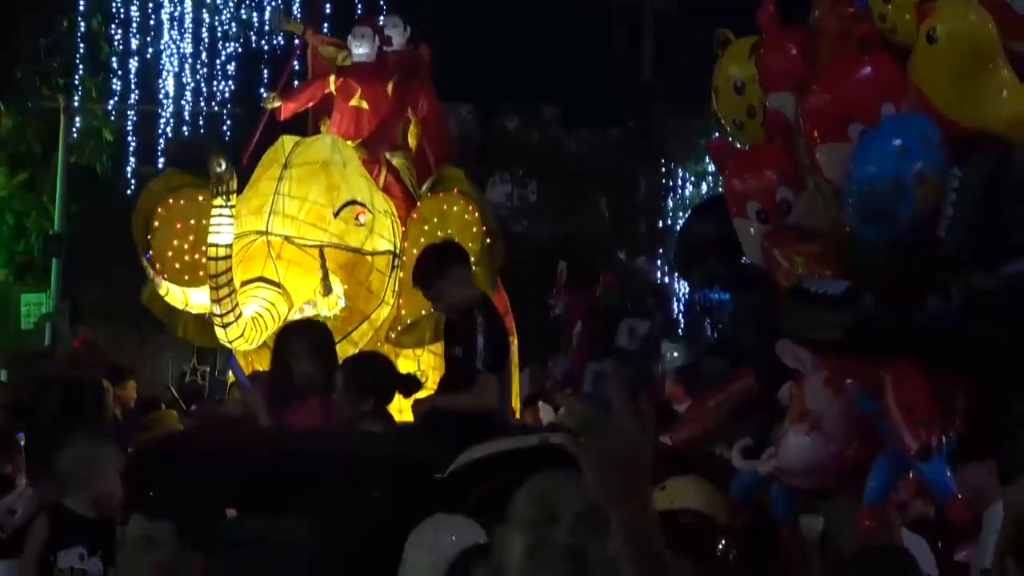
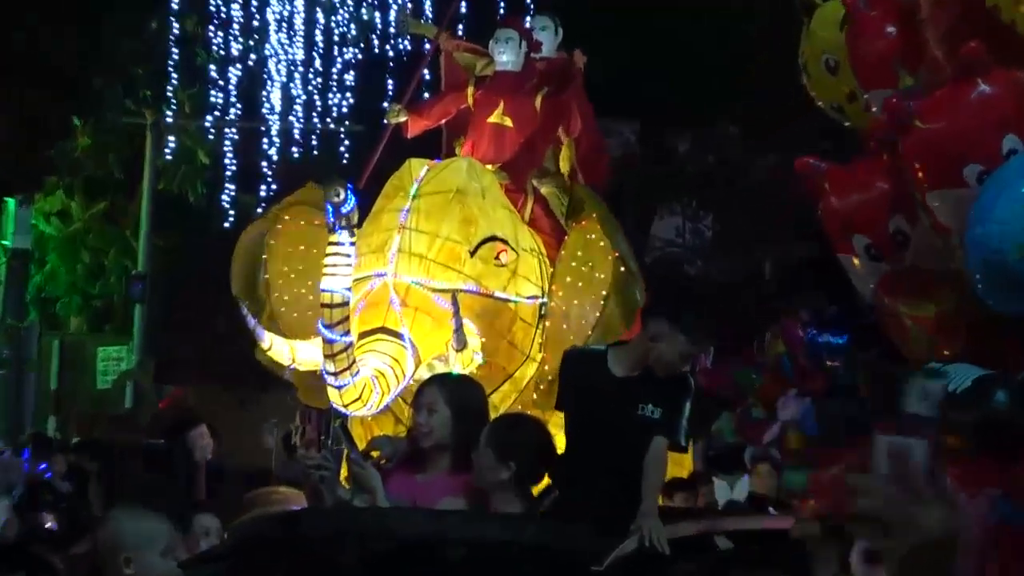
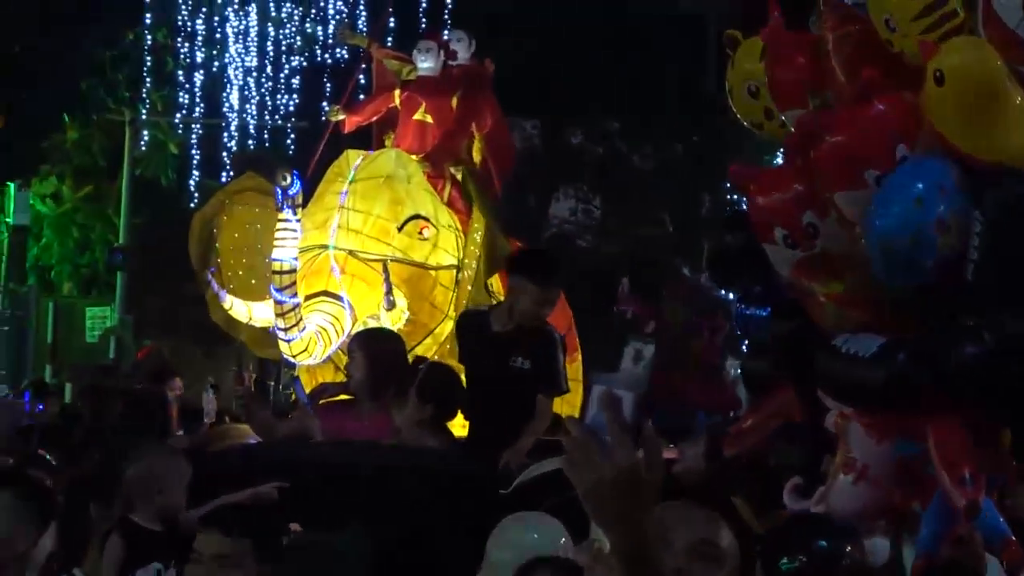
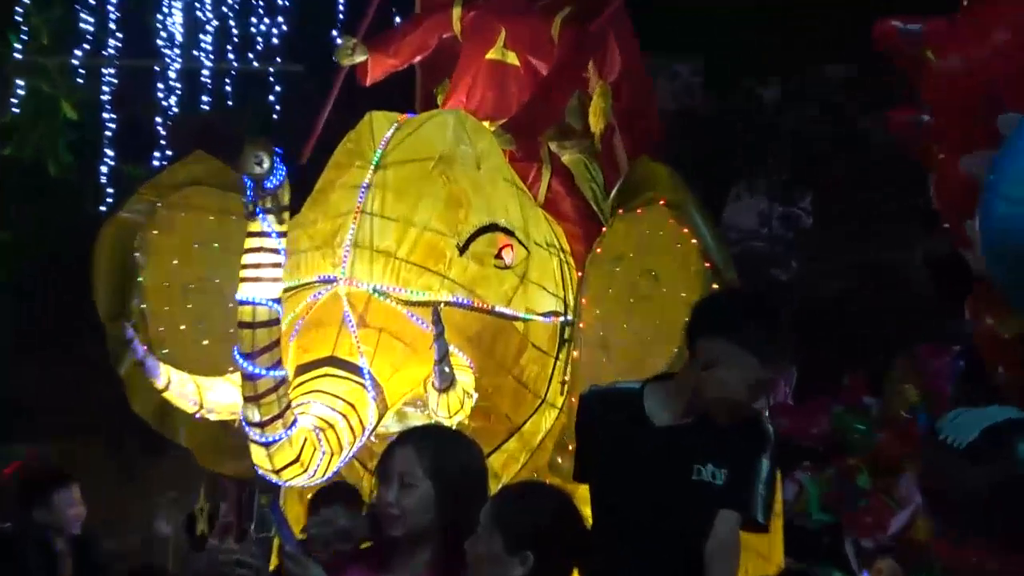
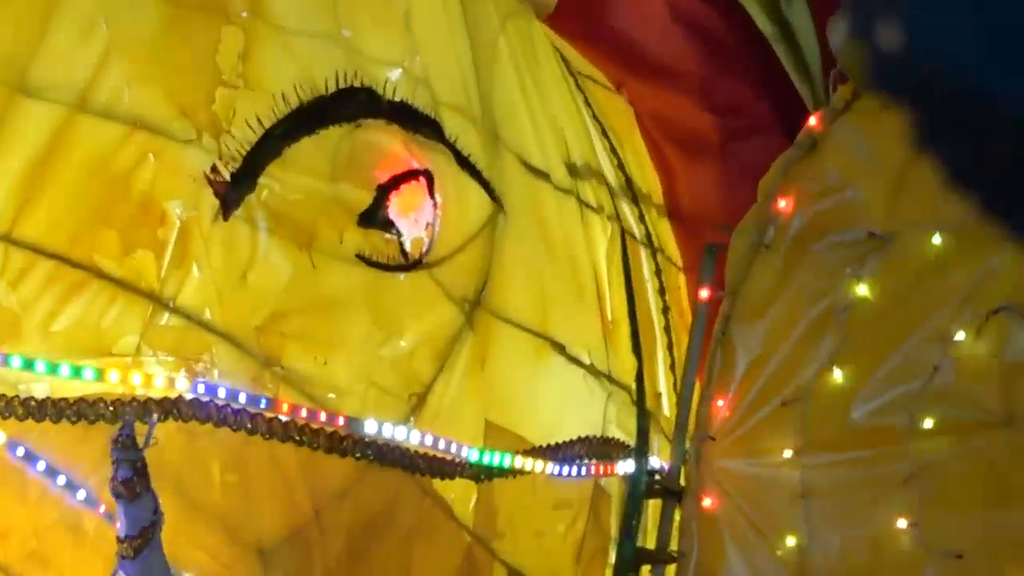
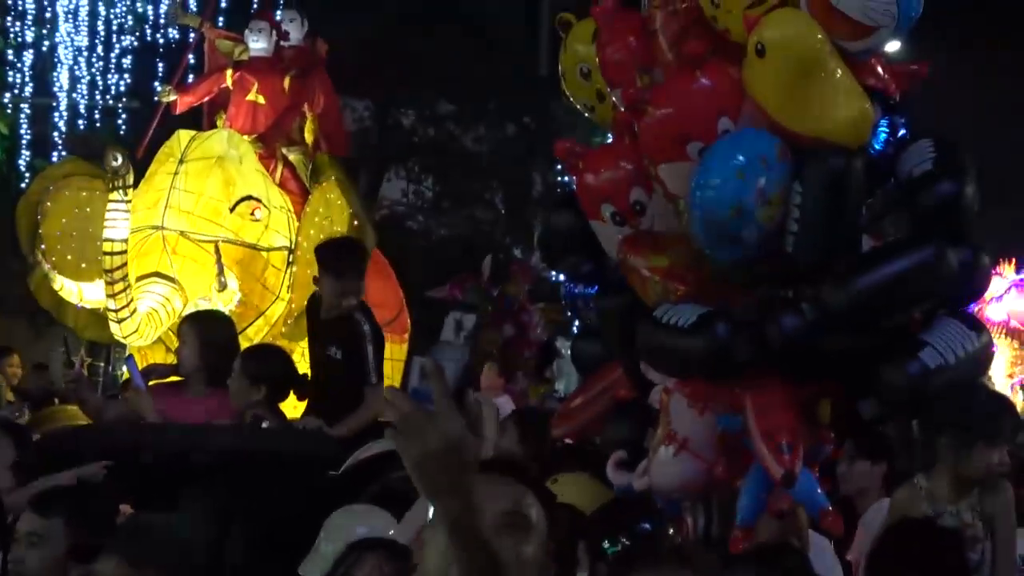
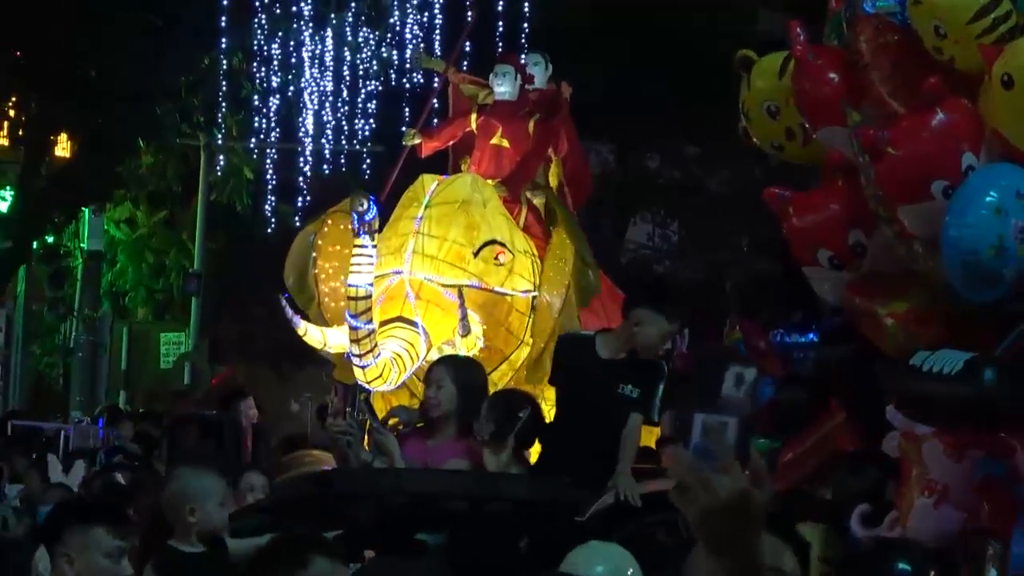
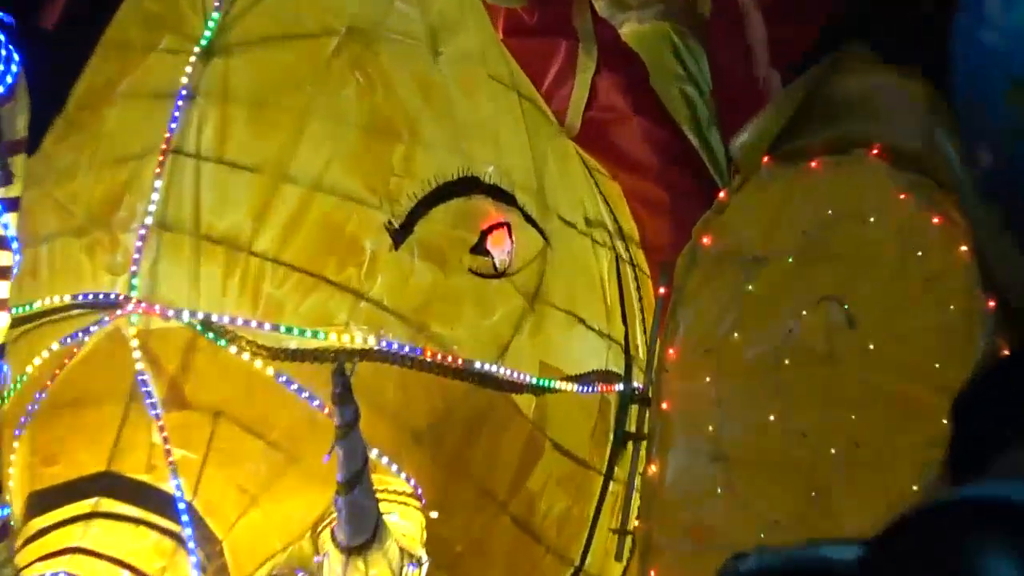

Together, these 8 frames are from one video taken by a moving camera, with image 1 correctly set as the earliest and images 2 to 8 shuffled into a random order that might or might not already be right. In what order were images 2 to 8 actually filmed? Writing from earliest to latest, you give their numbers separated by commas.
6, 3, 7, 2, 4, 8, 5
